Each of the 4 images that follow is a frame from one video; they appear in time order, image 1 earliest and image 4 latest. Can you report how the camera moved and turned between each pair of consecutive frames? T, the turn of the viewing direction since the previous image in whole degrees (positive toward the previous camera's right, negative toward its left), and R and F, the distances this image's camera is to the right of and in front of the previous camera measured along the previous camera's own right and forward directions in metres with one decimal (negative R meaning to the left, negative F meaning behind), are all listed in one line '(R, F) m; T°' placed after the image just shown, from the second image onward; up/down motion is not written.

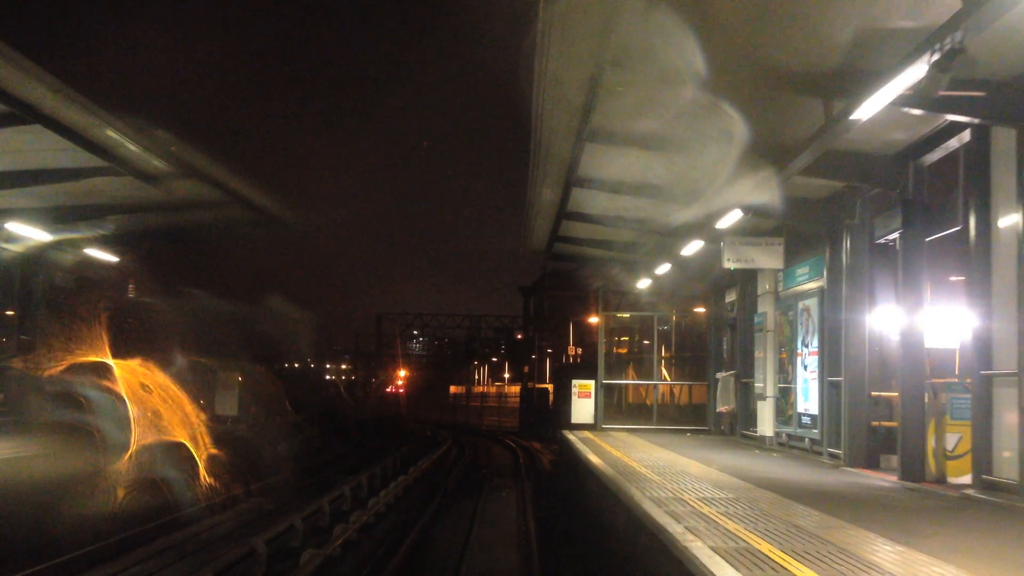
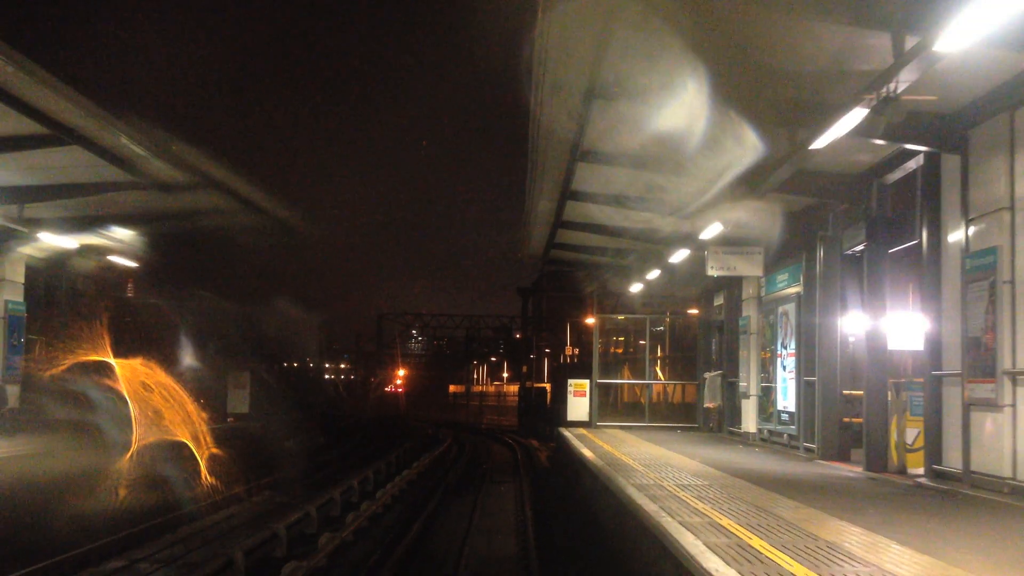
(0.0, -0.7) m; 0°
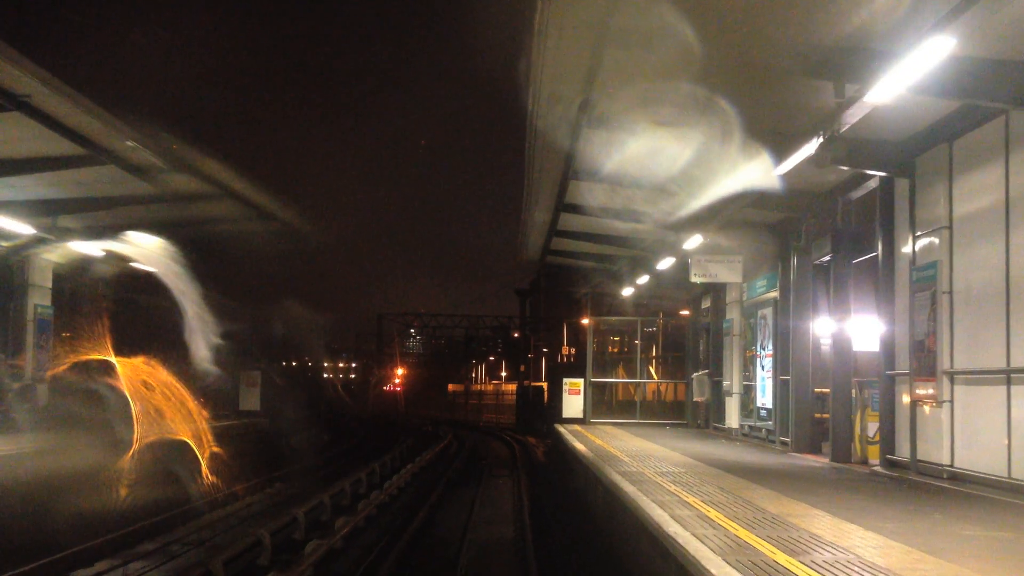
(0.0, -0.8) m; 0°
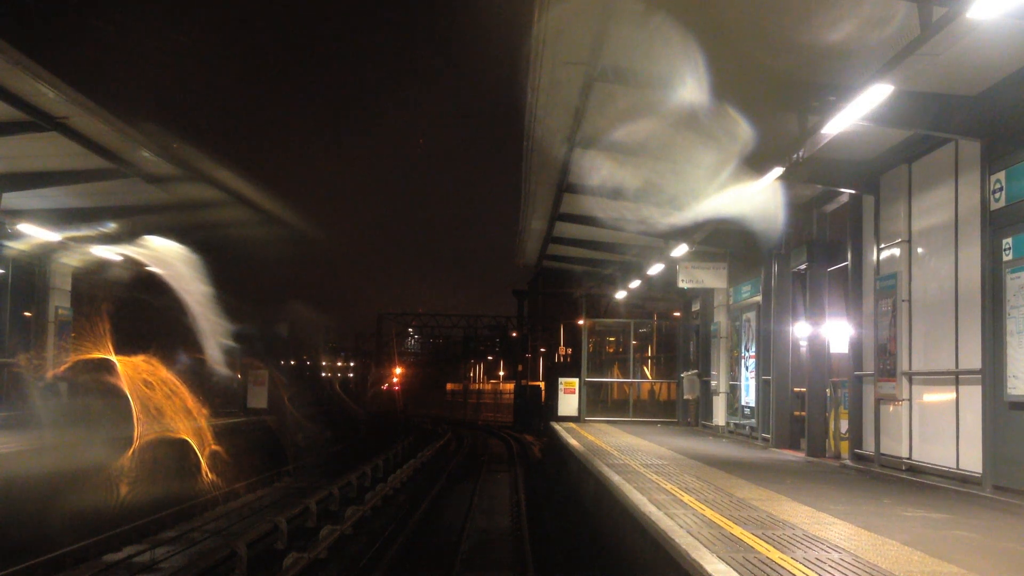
(0.0, -0.6) m; 0°
